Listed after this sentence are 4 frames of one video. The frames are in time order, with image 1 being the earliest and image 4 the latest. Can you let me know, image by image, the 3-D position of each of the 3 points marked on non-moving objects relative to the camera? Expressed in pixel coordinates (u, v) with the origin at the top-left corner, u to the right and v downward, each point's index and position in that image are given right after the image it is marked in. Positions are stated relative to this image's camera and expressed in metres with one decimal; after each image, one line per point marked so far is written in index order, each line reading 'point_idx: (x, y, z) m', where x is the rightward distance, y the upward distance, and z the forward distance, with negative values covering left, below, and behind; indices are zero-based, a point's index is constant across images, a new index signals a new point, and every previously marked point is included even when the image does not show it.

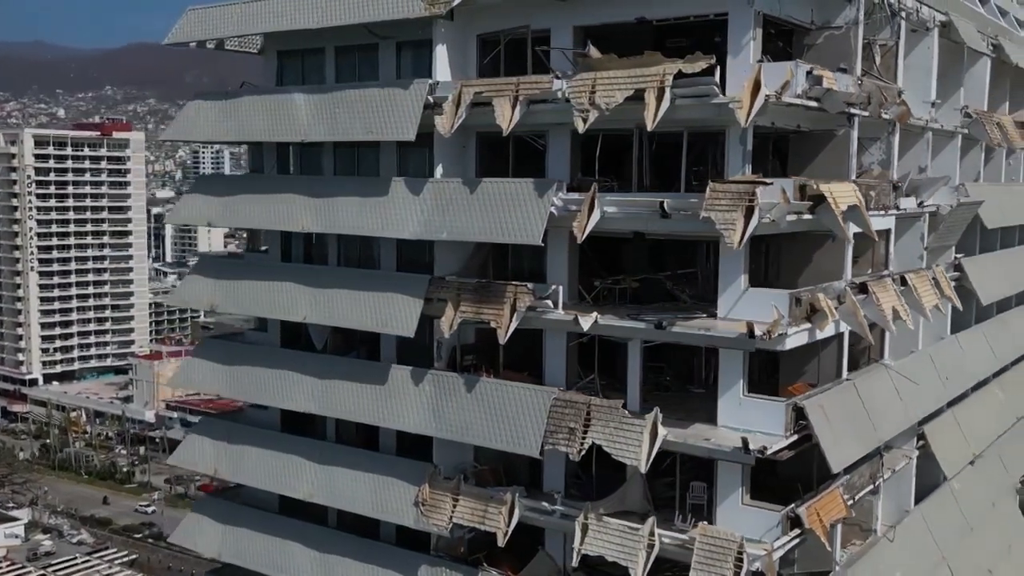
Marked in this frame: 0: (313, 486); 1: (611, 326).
0: (-3.5, -3.5, +17.0) m
1: (+1.5, -0.6, +13.8) m
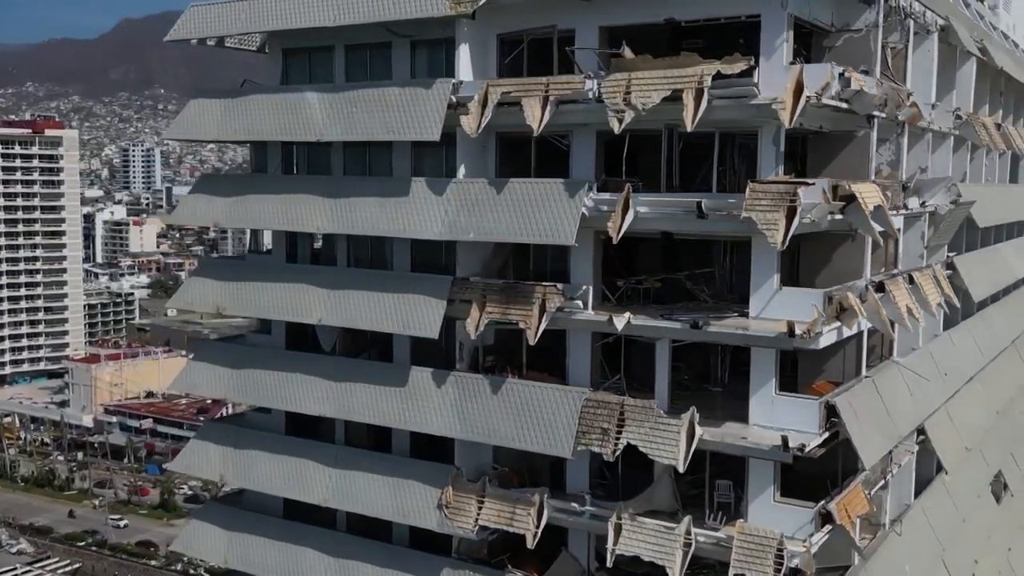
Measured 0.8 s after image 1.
0: (-3.2, -3.5, +16.7) m
1: (+2.0, -0.6, +13.8) m
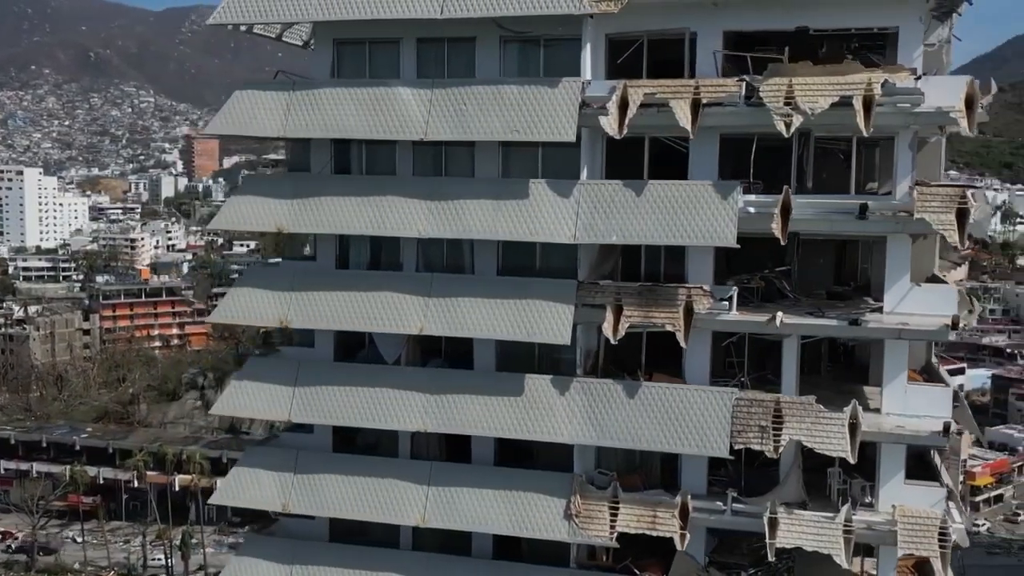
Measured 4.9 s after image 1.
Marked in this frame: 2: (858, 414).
0: (-1.4, -3.6, +15.7) m
1: (+4.3, -0.5, +14.3) m
2: (+5.0, -1.8, +13.9) m
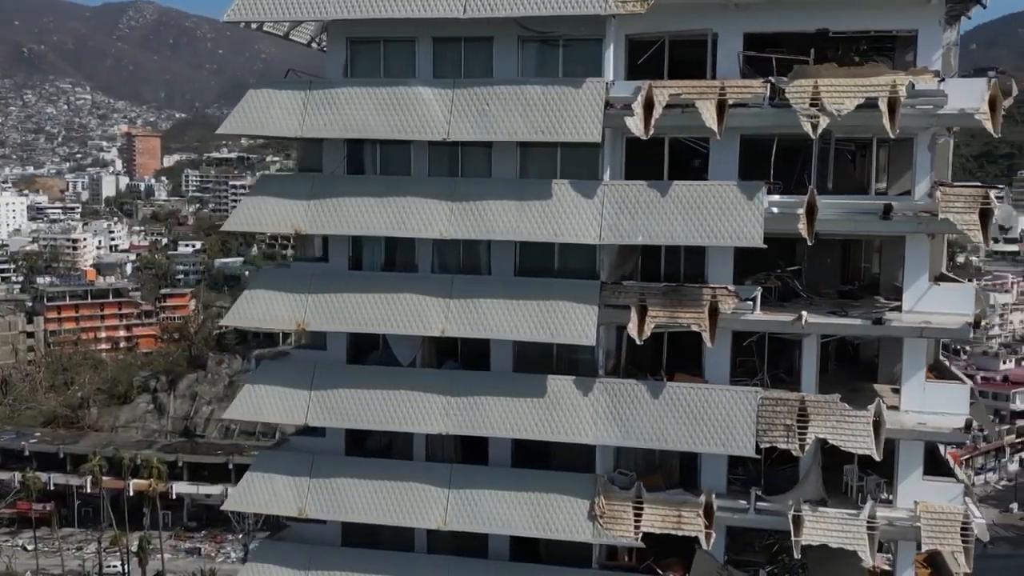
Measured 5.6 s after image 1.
0: (-1.0, -3.7, +15.6) m
1: (+4.7, -0.5, +14.4) m
2: (+5.4, -1.8, +14.1) m
